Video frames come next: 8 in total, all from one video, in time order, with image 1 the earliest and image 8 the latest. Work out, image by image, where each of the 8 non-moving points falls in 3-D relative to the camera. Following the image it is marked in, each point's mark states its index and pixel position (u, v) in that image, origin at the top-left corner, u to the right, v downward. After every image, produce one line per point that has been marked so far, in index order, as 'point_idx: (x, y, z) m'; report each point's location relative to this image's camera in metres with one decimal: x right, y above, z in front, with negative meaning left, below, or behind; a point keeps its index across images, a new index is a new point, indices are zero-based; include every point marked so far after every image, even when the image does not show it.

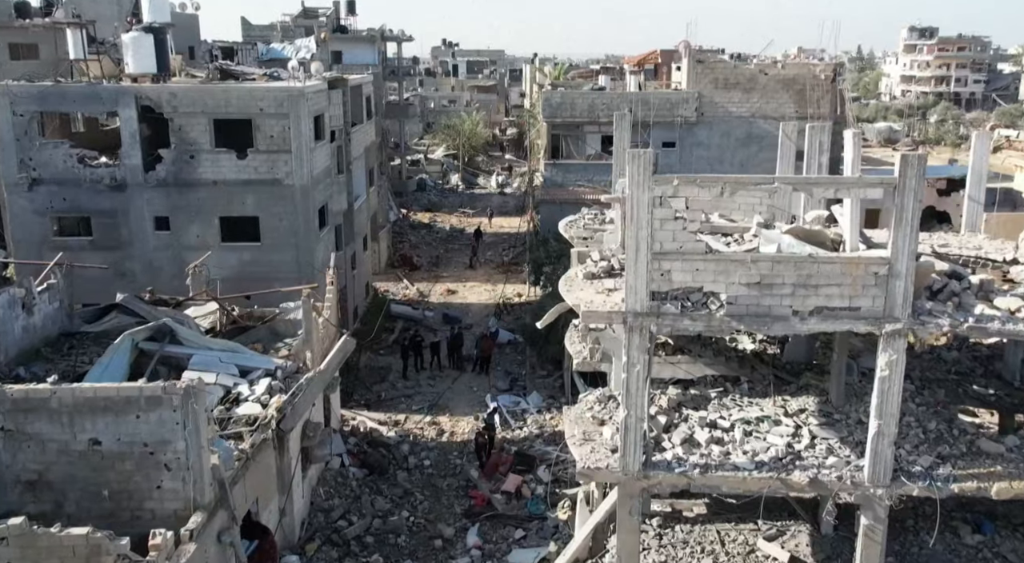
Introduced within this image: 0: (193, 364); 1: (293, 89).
0: (-5.2, -1.3, +15.0) m
1: (-4.7, +4.1, +19.9) m
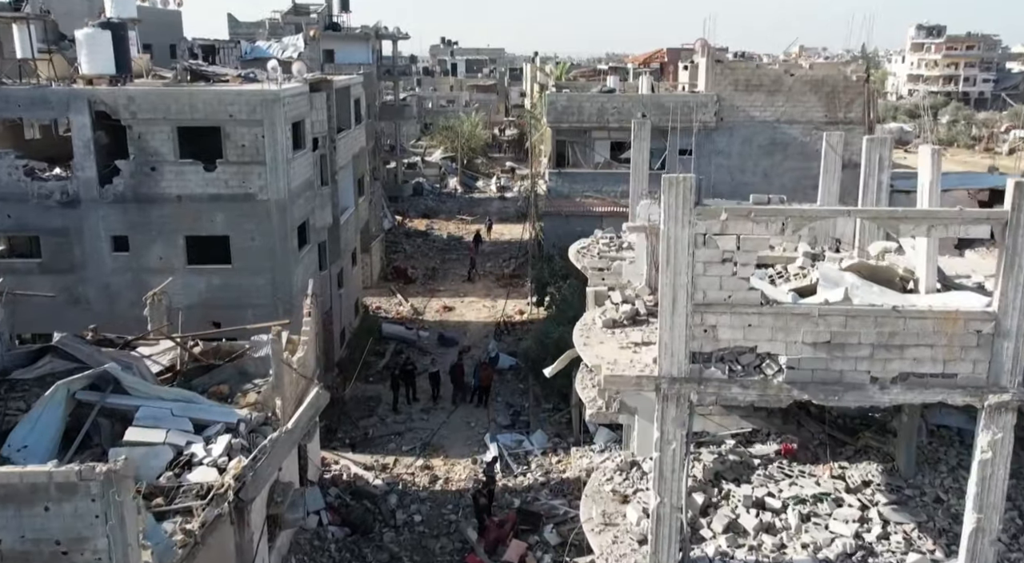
0: (-5.1, -1.9, +12.7) m
1: (-4.6, +3.6, +17.6) m
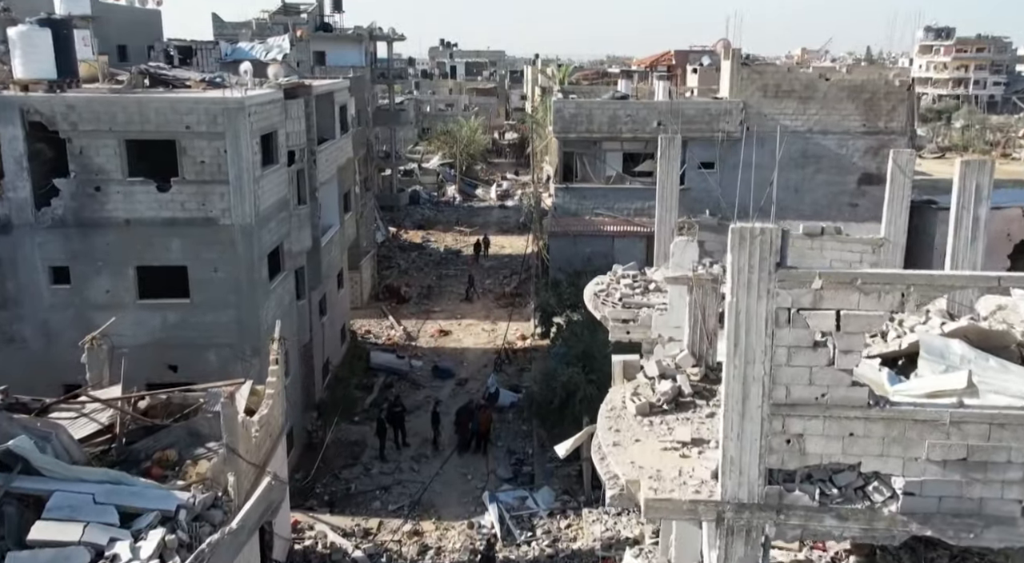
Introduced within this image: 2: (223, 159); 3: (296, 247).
0: (-5.1, -2.5, +10.2) m
1: (-4.6, +3.0, +15.1) m
2: (-4.8, +2.0, +15.4) m
3: (-4.4, +0.7, +18.8) m
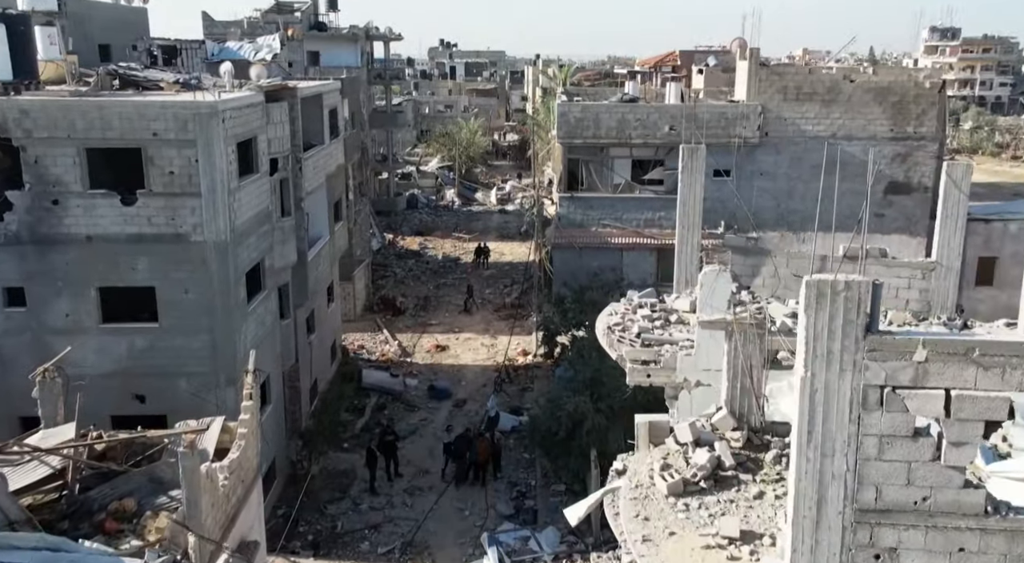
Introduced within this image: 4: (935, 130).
0: (-5.0, -2.9, +8.7) m
1: (-4.6, +2.6, +13.6) m
2: (-4.8, +1.7, +13.9) m
3: (-4.4, +0.3, +17.4) m
4: (+9.0, +3.2, +19.7) m
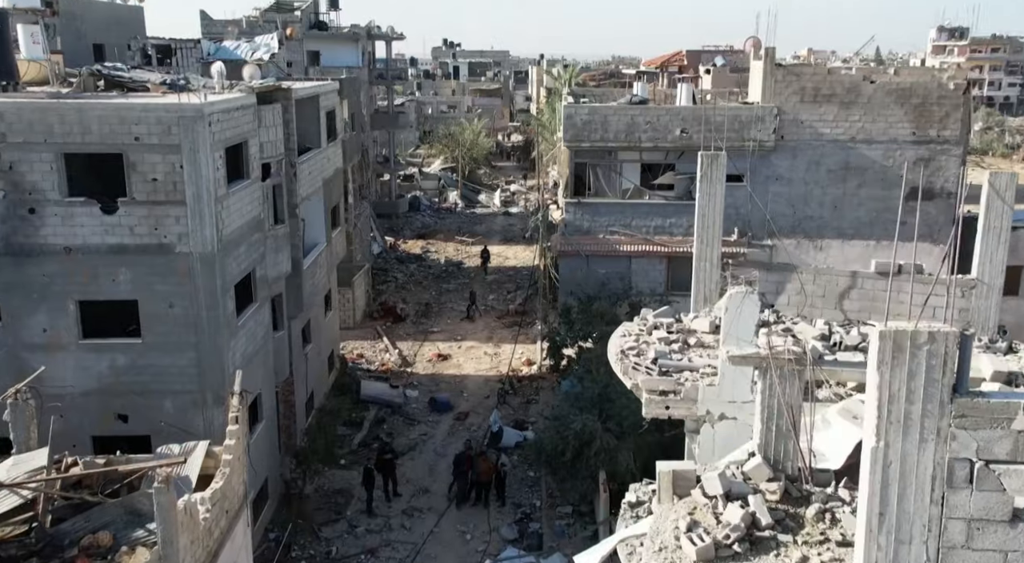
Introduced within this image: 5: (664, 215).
0: (-5.0, -3.0, +7.9) m
1: (-4.5, +2.4, +12.8) m
2: (-4.7, +1.5, +13.1) m
3: (-4.3, +0.2, +16.5) m
4: (+9.1, +3.0, +18.8) m
5: (+3.3, +1.4, +19.8) m
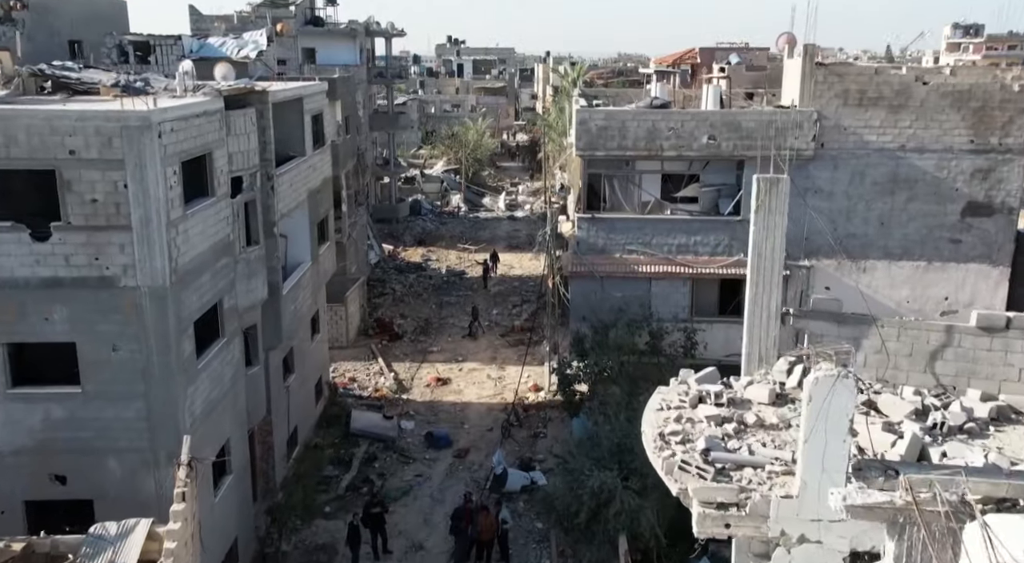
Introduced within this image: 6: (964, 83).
0: (-5.0, -3.5, +5.8) m
1: (-4.4, +1.9, +10.7) m
2: (-4.6, +1.0, +11.0) m
3: (-4.2, -0.3, +14.4) m
4: (+9.2, +2.5, +16.7) m
5: (+3.4, +0.9, +17.7) m
6: (+8.1, +3.5, +16.5) m
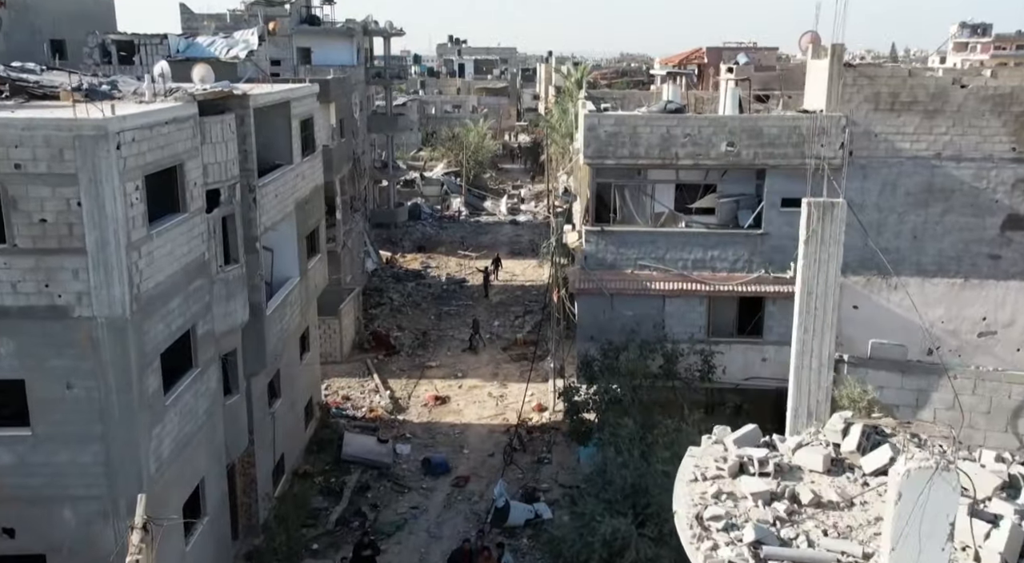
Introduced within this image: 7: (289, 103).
0: (-4.9, -3.9, +4.5) m
1: (-4.4, +1.6, +9.4) m
2: (-4.6, +0.7, +9.7) m
3: (-4.1, -0.6, +13.2) m
4: (+9.3, +2.2, +15.4) m
5: (+3.4, +0.6, +16.4) m
6: (+8.1, +3.2, +15.2) m
7: (-4.0, +3.2, +16.5) m
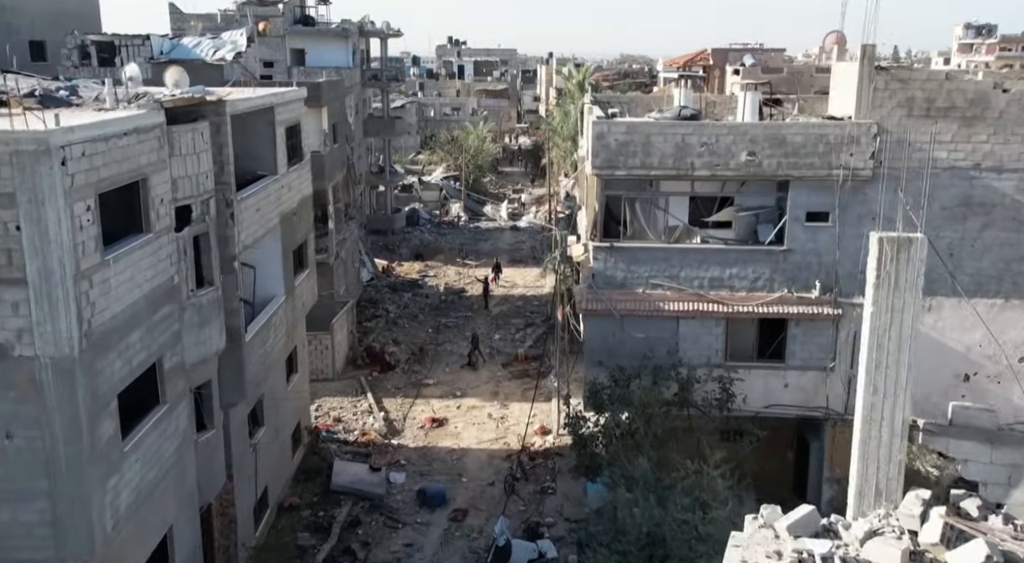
0: (-4.9, -4.2, +3.3) m
1: (-4.4, +1.3, +8.2) m
2: (-4.6, +0.4, +8.5) m
3: (-4.1, -1.0, +11.9) m
4: (+9.3, +1.9, +14.1) m
5: (+3.5, +0.3, +15.2) m
6: (+8.1, +2.9, +13.9) m
7: (-4.0, +2.8, +15.2) m
